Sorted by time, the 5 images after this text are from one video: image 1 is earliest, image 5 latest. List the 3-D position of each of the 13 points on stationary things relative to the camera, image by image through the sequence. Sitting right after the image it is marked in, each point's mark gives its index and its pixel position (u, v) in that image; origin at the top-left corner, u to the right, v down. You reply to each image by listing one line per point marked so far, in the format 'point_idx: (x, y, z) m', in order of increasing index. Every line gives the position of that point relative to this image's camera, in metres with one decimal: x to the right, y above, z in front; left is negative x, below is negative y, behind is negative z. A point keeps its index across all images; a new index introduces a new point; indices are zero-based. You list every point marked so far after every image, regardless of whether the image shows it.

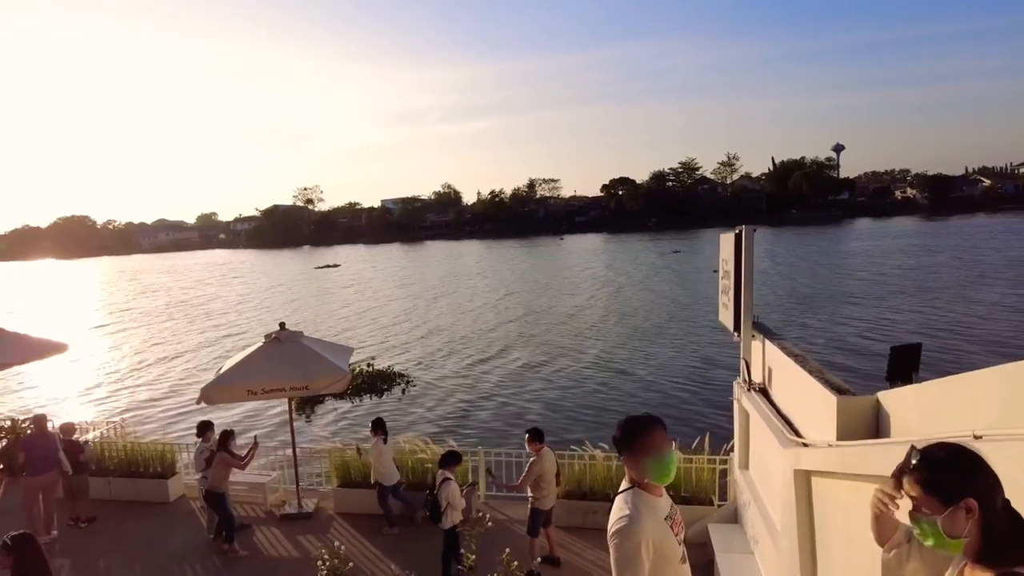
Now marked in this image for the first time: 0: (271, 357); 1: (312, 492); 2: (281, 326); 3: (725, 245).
0: (-4.0, -1.2, +10.9) m
1: (-3.8, -3.8, +12.3) m
2: (-4.1, -0.6, +11.6) m
3: (+3.4, +0.7, +10.5) m
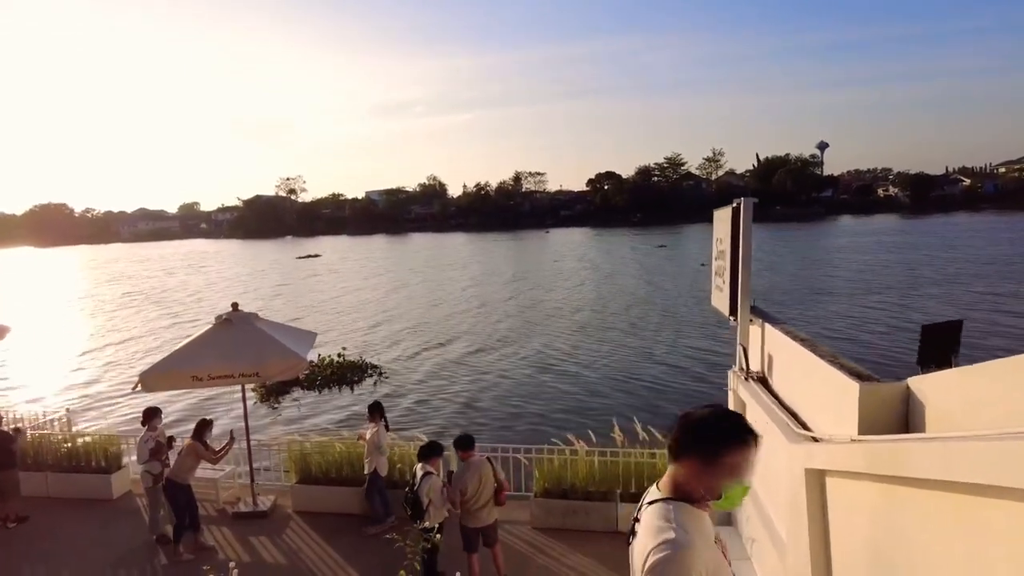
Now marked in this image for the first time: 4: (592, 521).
0: (-4.4, -0.8, +9.9) m
1: (-4.2, -3.5, +11.4) m
2: (-4.5, -0.3, +10.6) m
3: (+3.0, +1.0, +9.7) m
4: (+1.2, -3.4, +9.5) m
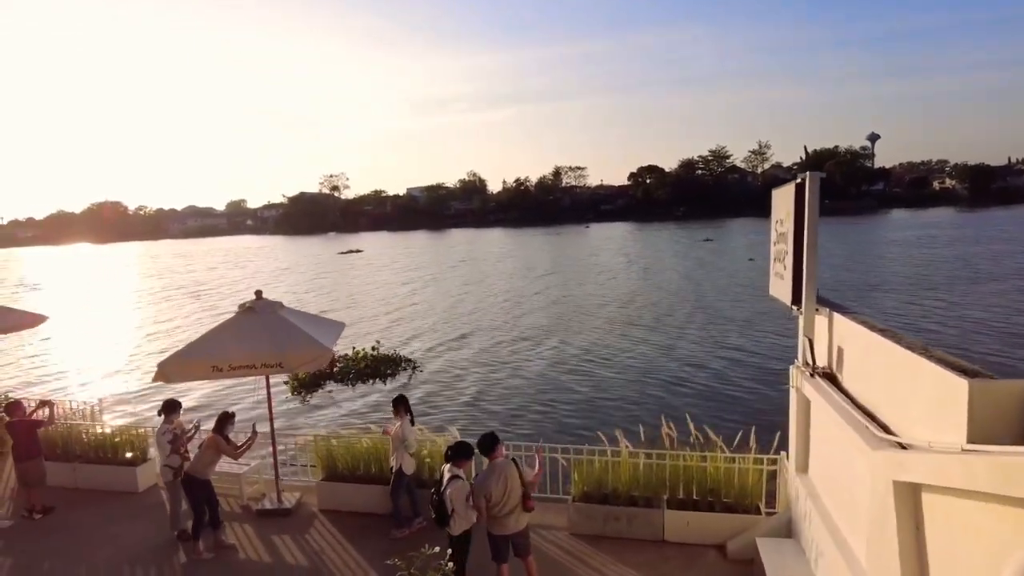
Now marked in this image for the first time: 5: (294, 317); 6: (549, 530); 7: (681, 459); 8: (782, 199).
0: (-3.9, -0.6, +9.5) m
1: (-3.6, -3.3, +10.9) m
2: (-3.9, -0.1, +10.2) m
3: (+3.5, +1.1, +8.7) m
4: (+1.6, -3.2, +8.7) m
5: (-3.3, -0.5, +9.9) m
6: (+0.5, -3.4, +9.2) m
7: (+2.3, -2.3, +9.0) m
8: (+3.5, +1.2, +8.5) m
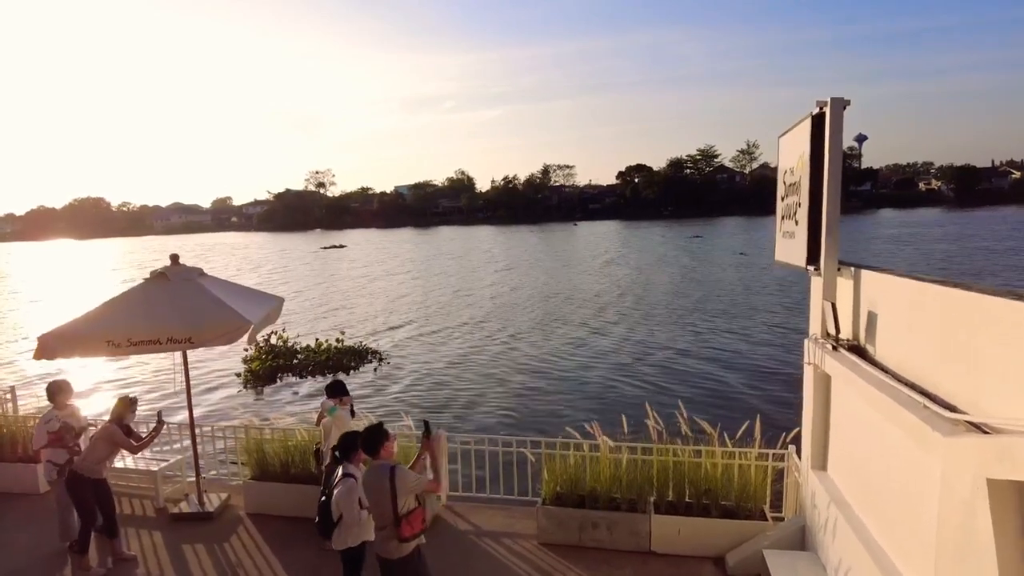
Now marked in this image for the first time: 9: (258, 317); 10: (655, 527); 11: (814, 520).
0: (-4.3, -0.2, +7.9) m
1: (-4.1, -2.8, +9.4) m
2: (-4.4, +0.4, +8.6) m
3: (+3.1, +1.6, +7.3) m
4: (+1.2, -2.8, +7.3) m
5: (-3.8, 0.0, +8.4) m
6: (0.0, -2.9, +7.7) m
7: (+1.8, -1.9, +7.6) m
8: (+3.0, +1.6, +7.1) m
9: (-3.2, -0.4, +8.2) m
10: (+1.6, -2.6, +7.2) m
11: (+2.9, -2.2, +6.3) m
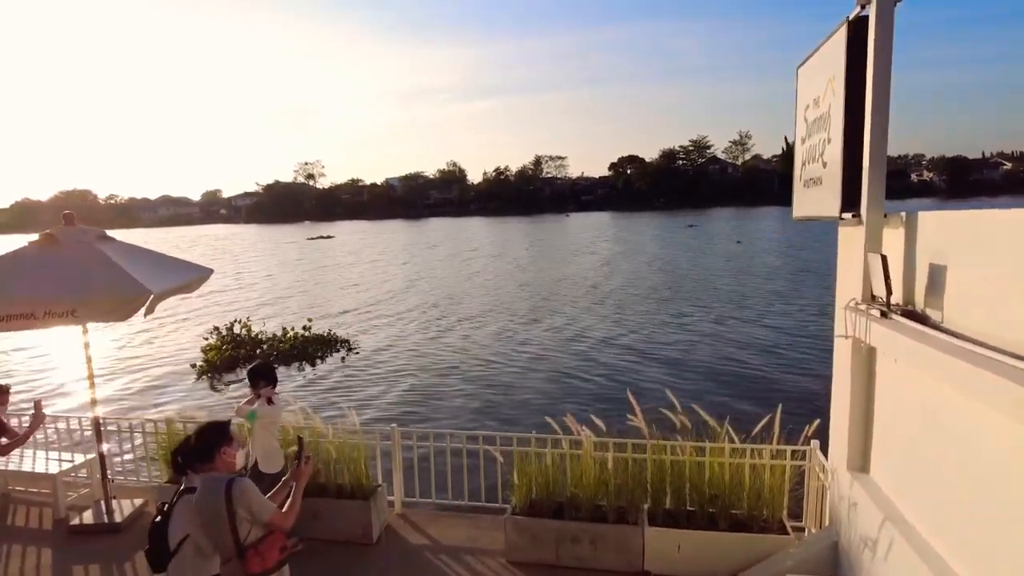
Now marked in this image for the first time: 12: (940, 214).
0: (-4.7, +0.2, +6.5) m
1: (-4.5, -2.4, +7.9) m
2: (-4.8, +0.8, +7.1) m
3: (+2.7, +1.9, +5.9) m
4: (+0.8, -2.4, +5.9) m
5: (-4.1, +0.4, +6.9) m
6: (-0.3, -2.6, +6.3) m
7: (+1.5, -1.5, +6.2) m
8: (+2.7, +2.0, +5.7) m
9: (-3.5, 0.0, +6.8) m
10: (+1.2, -2.2, +5.8) m
11: (+2.6, -1.9, +5.0) m
12: (+2.6, +0.5, +4.0) m
